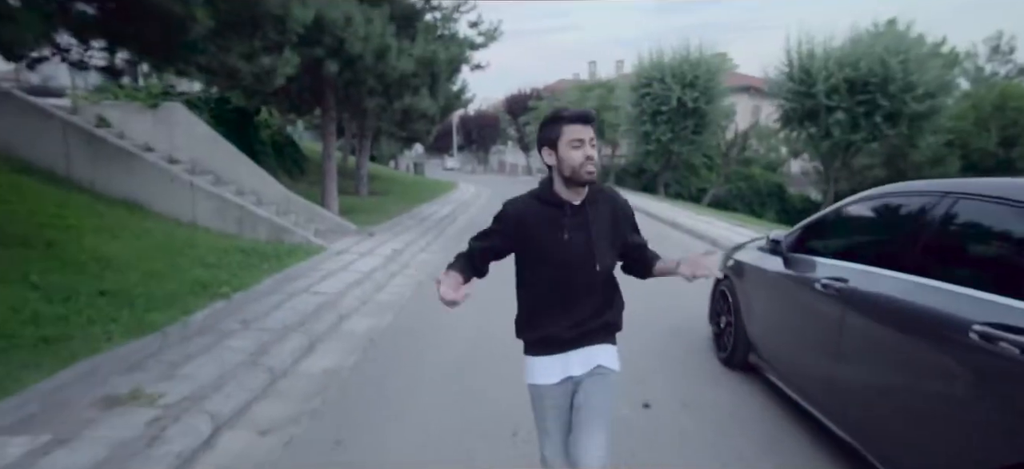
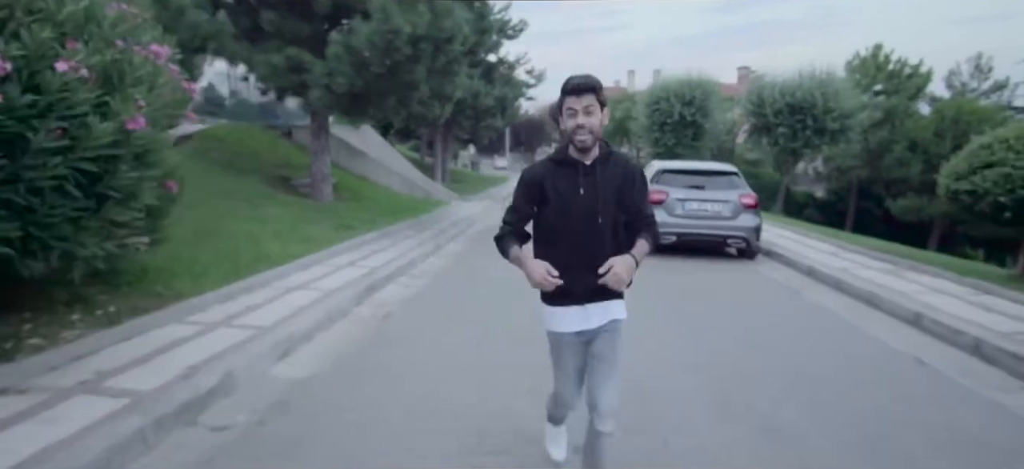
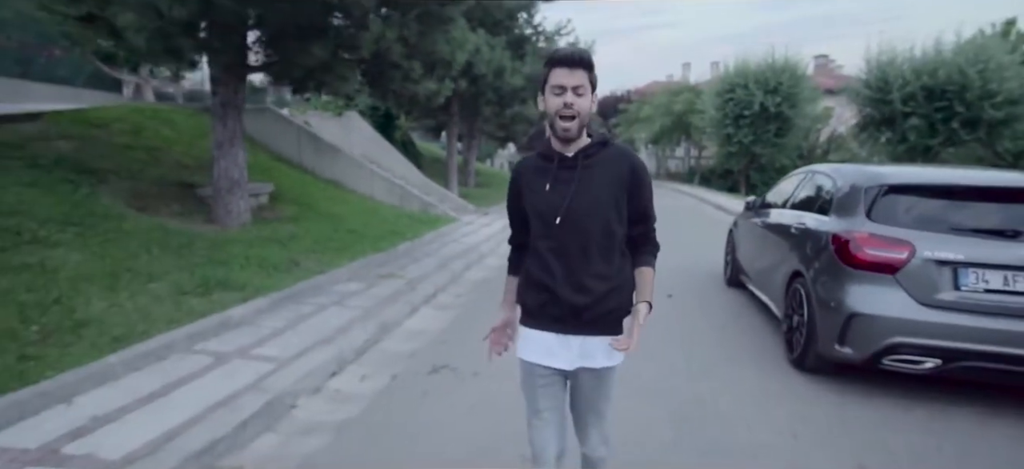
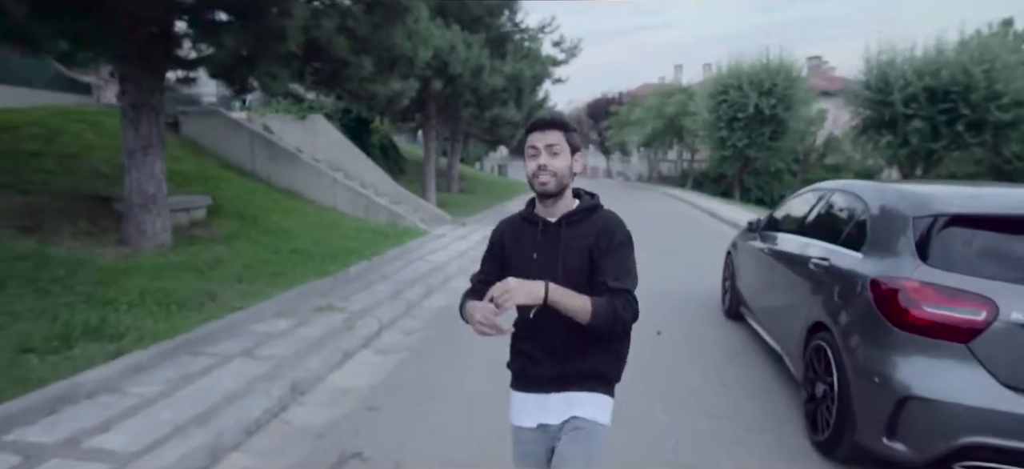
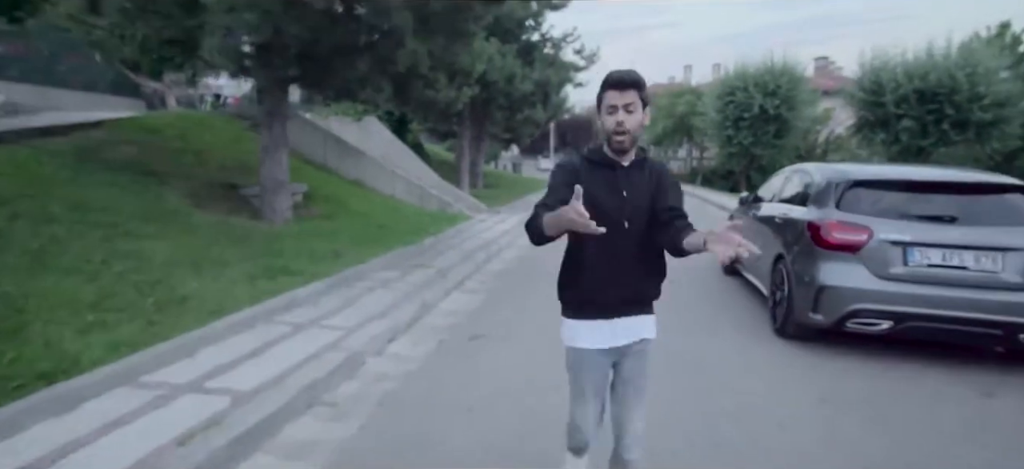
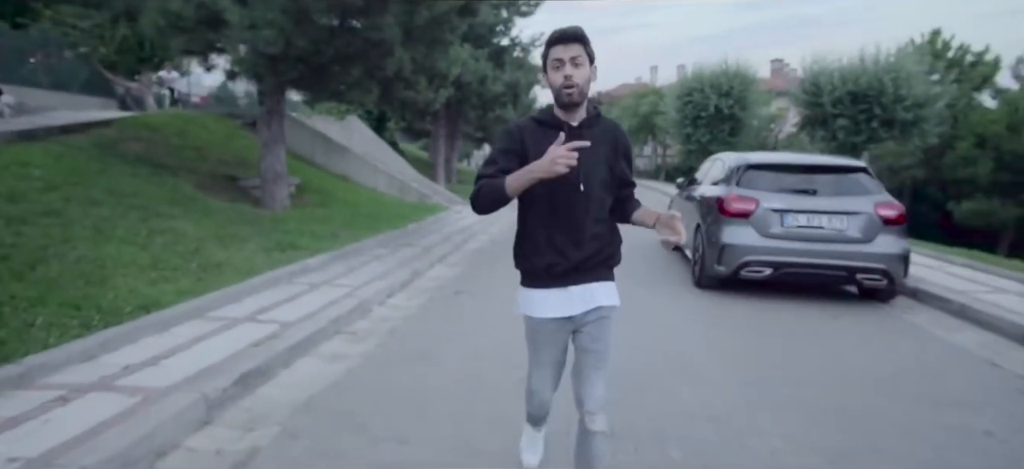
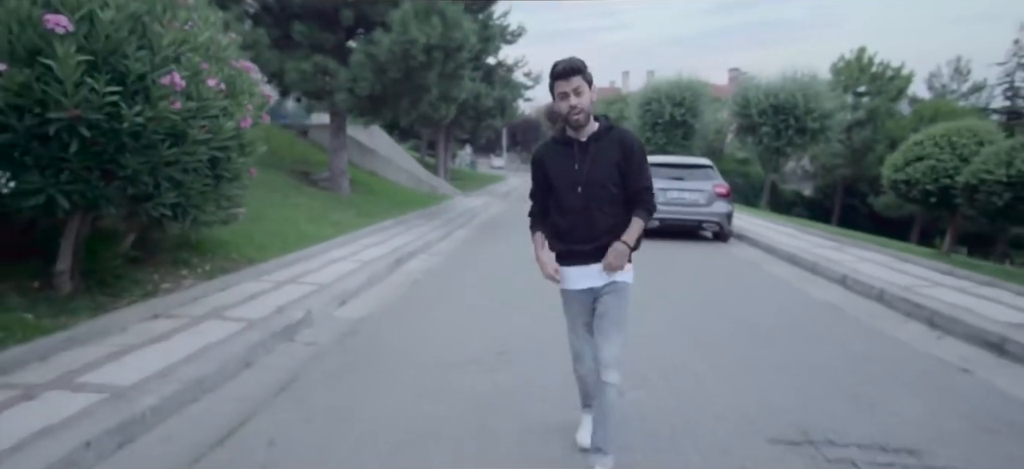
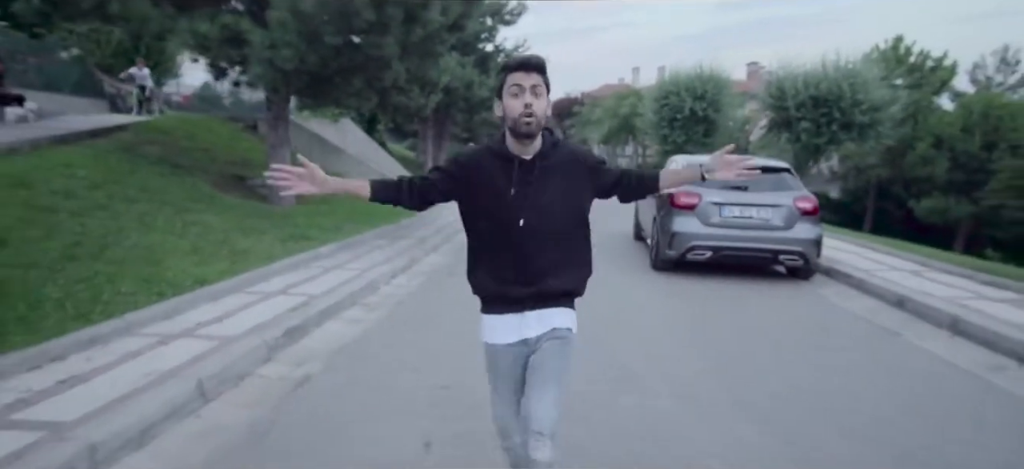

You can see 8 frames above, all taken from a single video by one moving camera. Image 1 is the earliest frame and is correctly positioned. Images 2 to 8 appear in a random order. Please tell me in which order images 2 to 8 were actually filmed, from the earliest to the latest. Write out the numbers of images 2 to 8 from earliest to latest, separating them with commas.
4, 3, 5, 6, 8, 2, 7
